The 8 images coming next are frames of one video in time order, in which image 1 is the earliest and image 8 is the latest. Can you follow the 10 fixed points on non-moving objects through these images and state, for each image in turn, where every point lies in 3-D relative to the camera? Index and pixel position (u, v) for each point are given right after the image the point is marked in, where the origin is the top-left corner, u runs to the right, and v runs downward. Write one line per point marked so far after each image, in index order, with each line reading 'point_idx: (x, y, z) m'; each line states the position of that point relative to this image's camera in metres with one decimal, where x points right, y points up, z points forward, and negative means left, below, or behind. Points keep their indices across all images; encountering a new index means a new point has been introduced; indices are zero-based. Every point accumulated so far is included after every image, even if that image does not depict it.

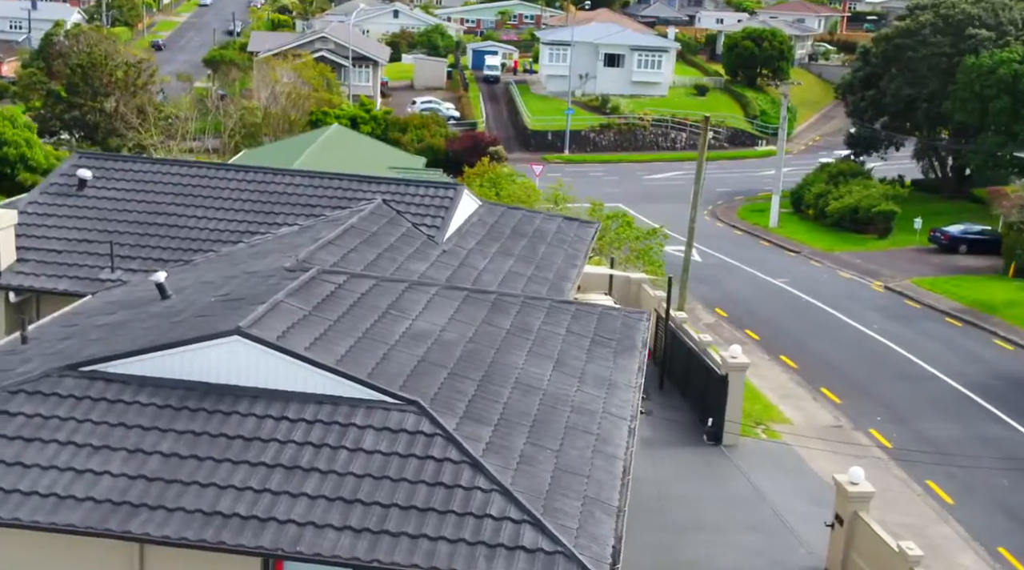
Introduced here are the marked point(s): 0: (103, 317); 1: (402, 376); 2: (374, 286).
0: (-4.0, -0.3, +10.9) m
1: (-0.9, -0.7, +9.0) m
2: (-1.3, 0.0, +10.7) m
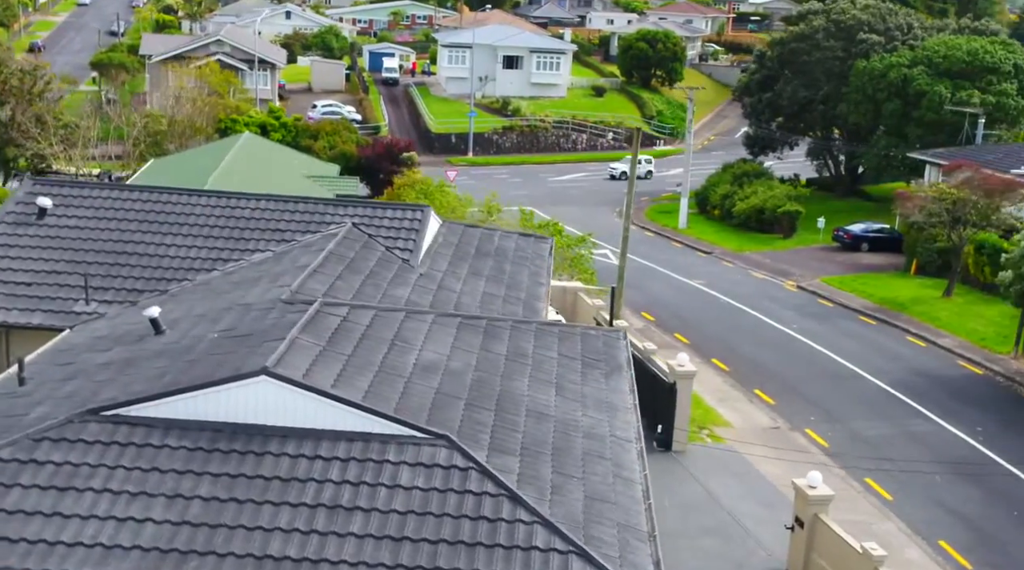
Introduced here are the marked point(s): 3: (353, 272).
0: (-4.0, -0.7, +10.8) m
1: (-0.7, -1.0, +9.2) m
2: (-1.3, -0.3, +10.8) m
3: (-1.8, +0.1, +12.8) m
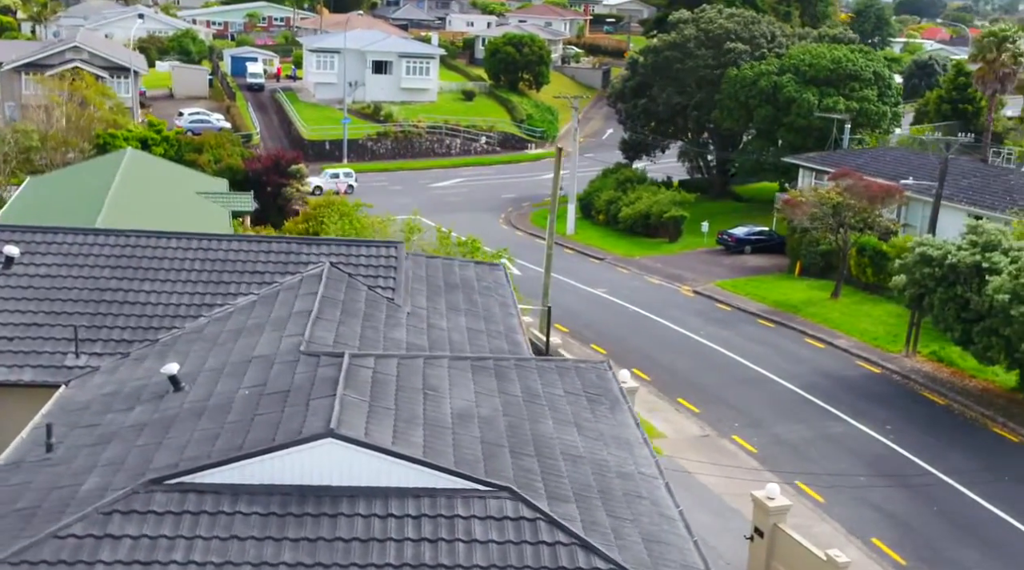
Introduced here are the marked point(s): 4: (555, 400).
0: (-3.7, -1.2, +10.7) m
1: (-0.3, -1.5, +9.5) m
2: (-1.1, -0.8, +11.1) m
3: (-1.9, -0.4, +13.0) m
4: (+0.5, -1.2, +11.8) m
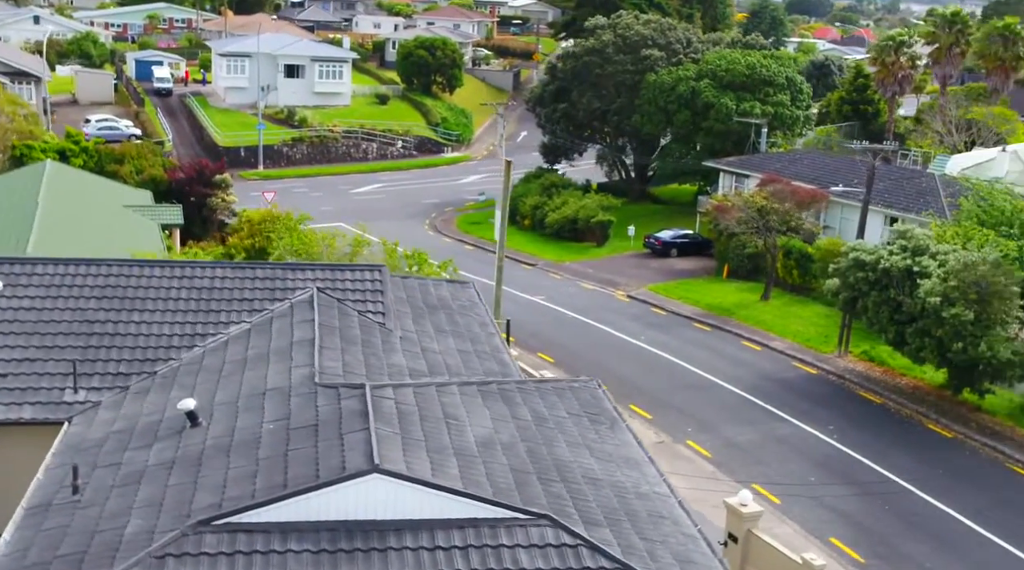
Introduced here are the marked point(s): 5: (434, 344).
0: (-3.5, -1.6, +10.7) m
1: (0.0, -1.8, +9.8) m
2: (-1.0, -1.1, +11.3) m
3: (-1.9, -0.7, +13.1) m
4: (+0.5, -1.5, +12.2) m
5: (-1.0, -0.8, +14.5) m
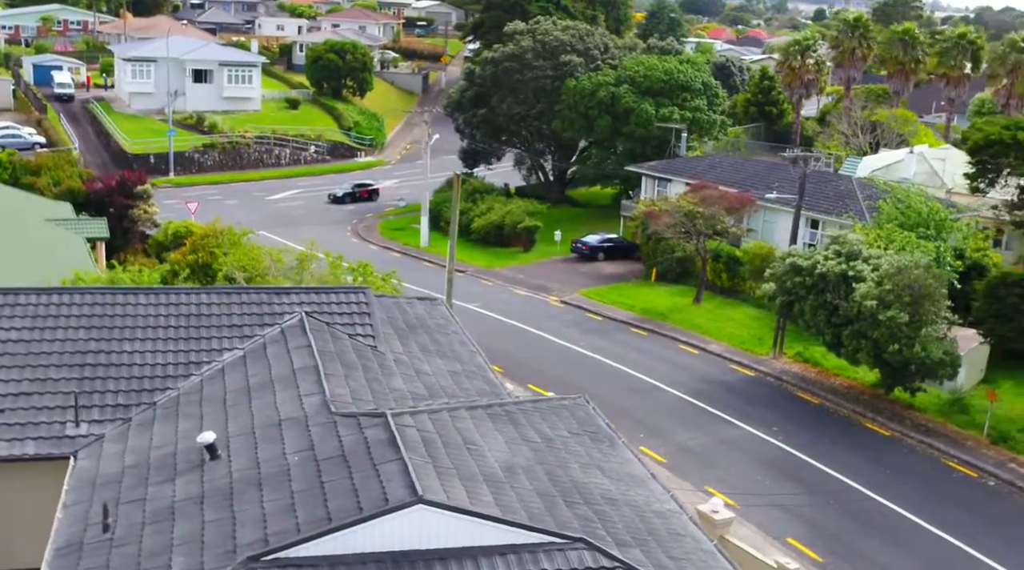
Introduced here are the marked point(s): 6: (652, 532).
0: (-3.3, -1.9, +10.6) m
1: (+0.3, -2.1, +10.1) m
2: (-0.8, -1.4, +11.5) m
3: (-1.9, -1.0, +13.2) m
4: (+0.6, -1.7, +12.5) m
5: (-1.1, -1.1, +14.6) m
6: (+1.3, -2.3, +10.6) m
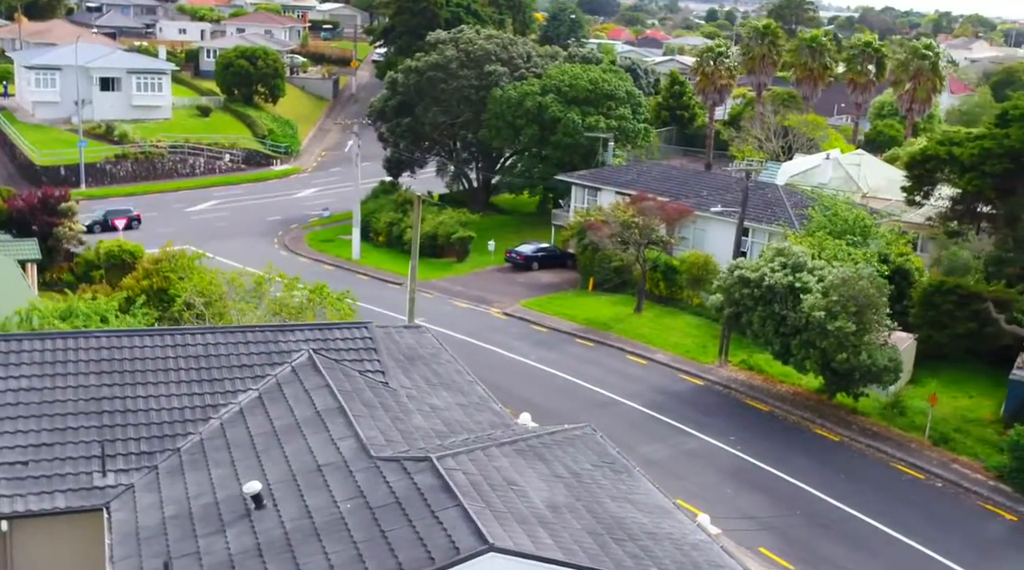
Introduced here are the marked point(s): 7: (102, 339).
0: (-2.9, -2.4, +10.7) m
1: (+0.8, -2.5, +10.4) m
2: (-0.4, -1.9, +11.7) m
3: (-1.7, -1.5, +13.4) m
4: (+0.9, -2.2, +12.9) m
5: (-1.0, -1.5, +14.9) m
6: (+1.8, -2.7, +11.0) m
7: (-5.3, -0.7, +14.5) m
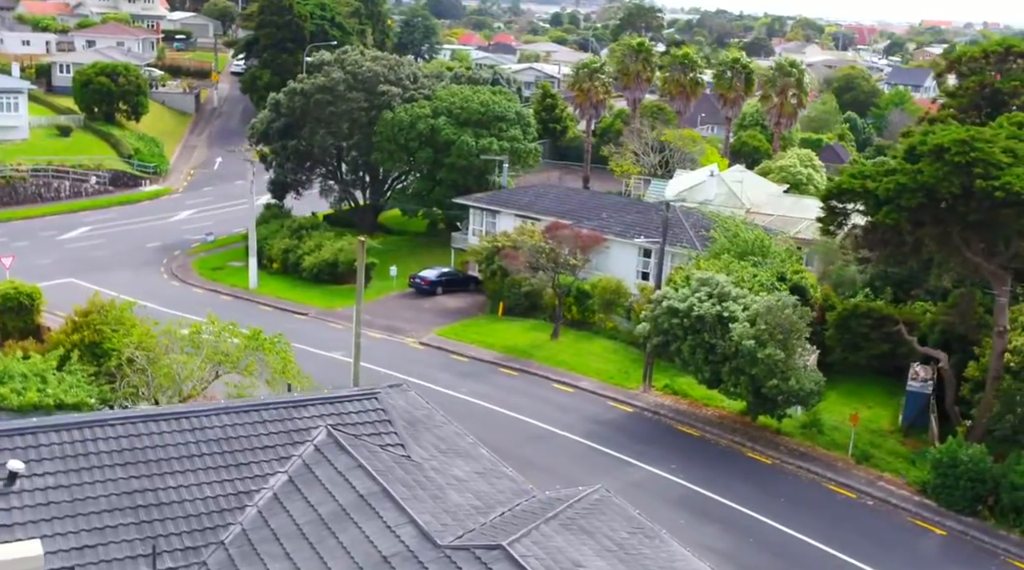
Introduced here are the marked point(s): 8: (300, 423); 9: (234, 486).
0: (-2.0, -3.4, +10.7) m
1: (+1.7, -3.4, +10.9) m
2: (+0.2, -2.8, +12.0) m
3: (-1.2, -2.5, +13.5) m
4: (+1.4, -3.1, +13.3) m
5: (-0.8, -2.5, +15.1) m
6: (+2.6, -3.6, +11.6) m
7: (-5.0, -1.8, +14.2) m
8: (-2.8, -1.8, +15.0) m
9: (-3.4, -2.4, +13.6) m
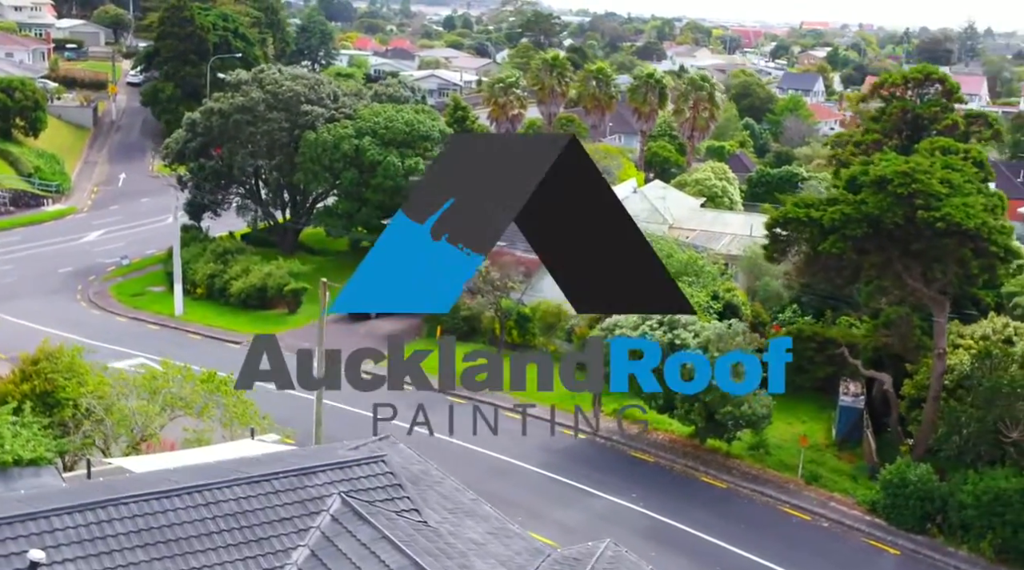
0: (-1.4, -4.3, +10.7) m
1: (+2.2, -4.1, +11.2) m
2: (+0.7, -3.6, +12.2) m
3: (-0.9, -3.3, +13.5) m
4: (+1.8, -3.9, +13.6) m
5: (-0.6, -3.3, +15.1) m
6: (+3.1, -4.4, +12.0) m
7: (-4.7, -2.7, +13.8) m
8: (-2.7, -2.7, +14.9) m
9: (-3.0, -3.3, +13.4) m
